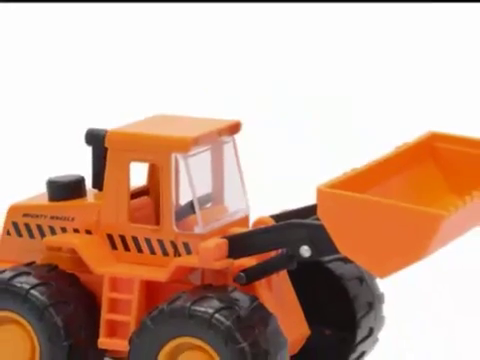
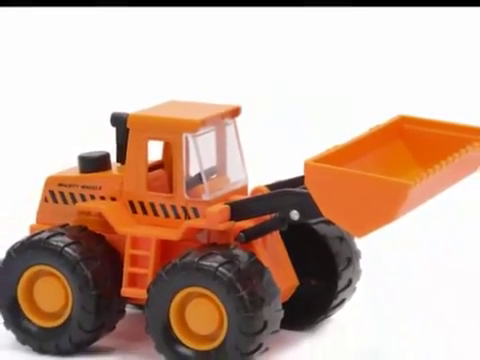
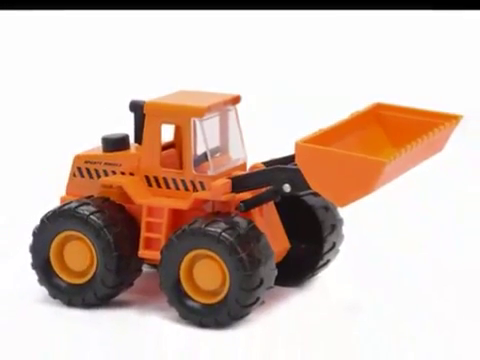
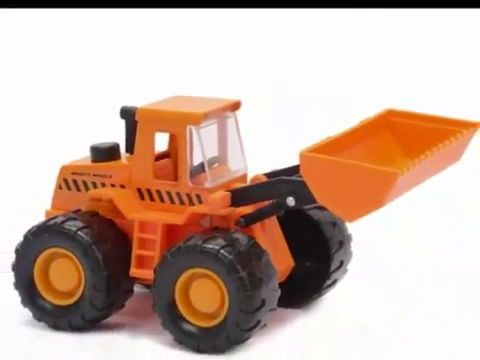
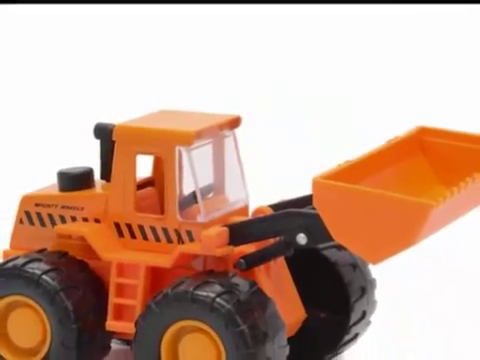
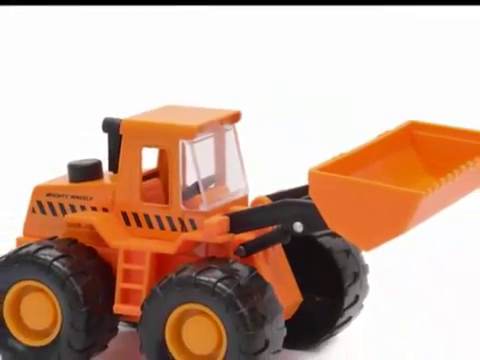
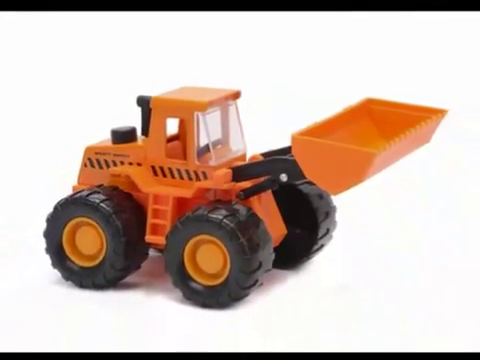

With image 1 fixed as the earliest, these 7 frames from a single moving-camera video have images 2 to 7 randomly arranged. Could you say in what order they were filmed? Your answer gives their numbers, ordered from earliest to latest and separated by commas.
5, 6, 2, 4, 3, 7
